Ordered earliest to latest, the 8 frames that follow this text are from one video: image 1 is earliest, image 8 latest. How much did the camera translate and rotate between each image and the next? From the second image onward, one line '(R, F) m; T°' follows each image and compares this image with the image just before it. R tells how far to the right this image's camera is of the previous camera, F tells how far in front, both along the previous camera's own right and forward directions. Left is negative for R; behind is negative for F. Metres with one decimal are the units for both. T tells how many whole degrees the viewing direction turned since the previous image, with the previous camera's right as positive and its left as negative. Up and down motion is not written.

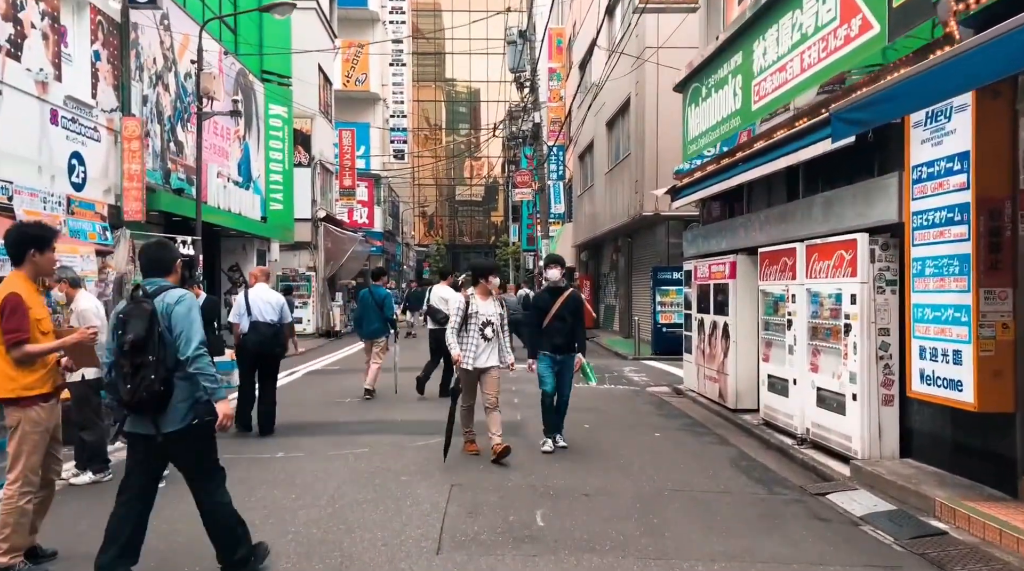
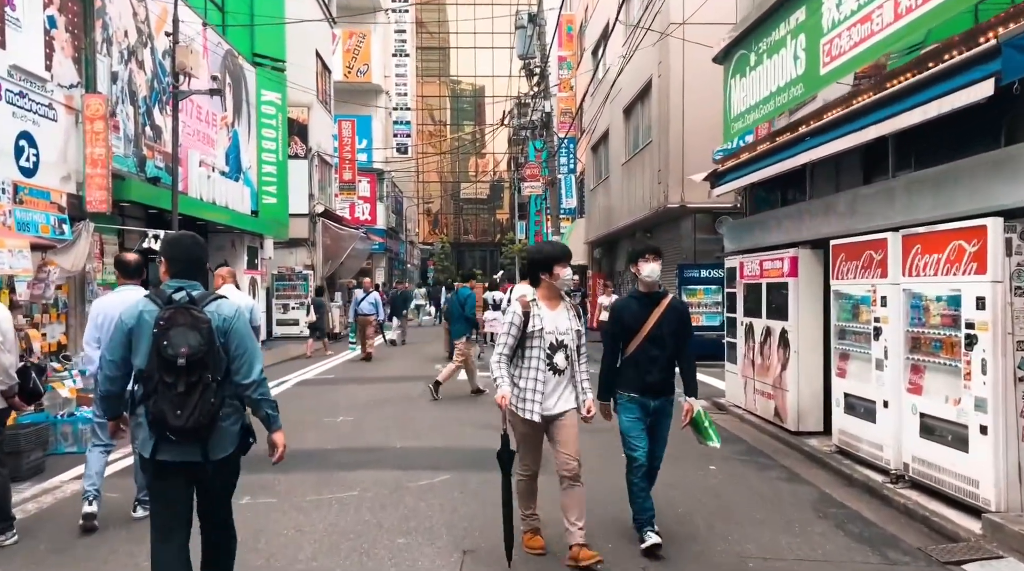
(-0.2, +1.6) m; 0°
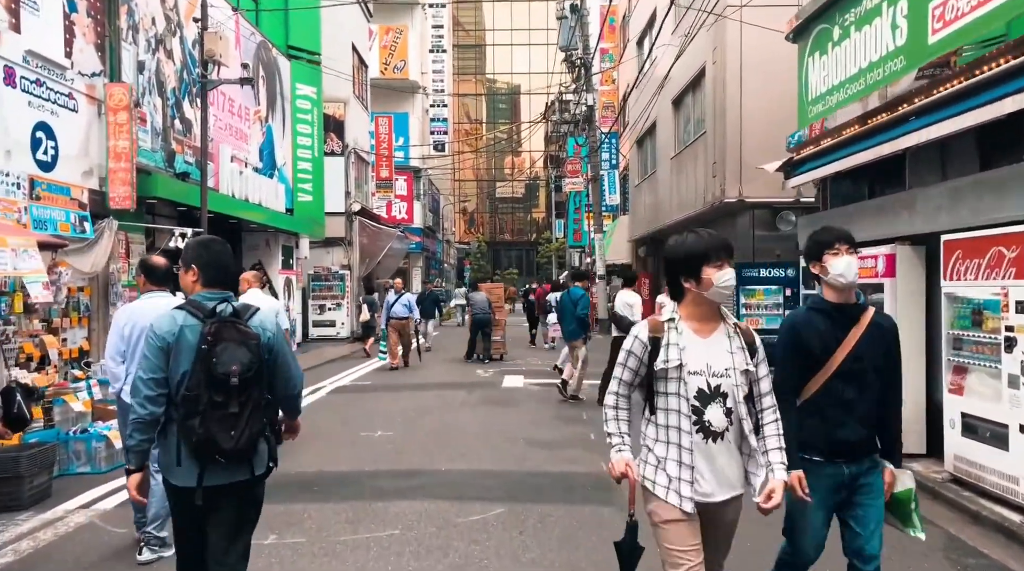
(-0.2, +0.9) m; -2°
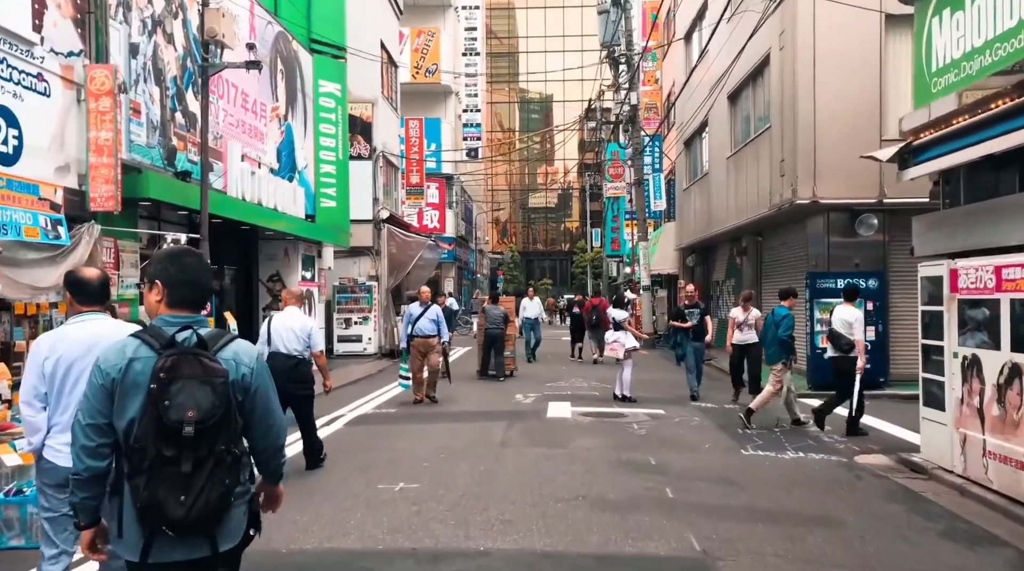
(-0.2, +1.8) m; -2°
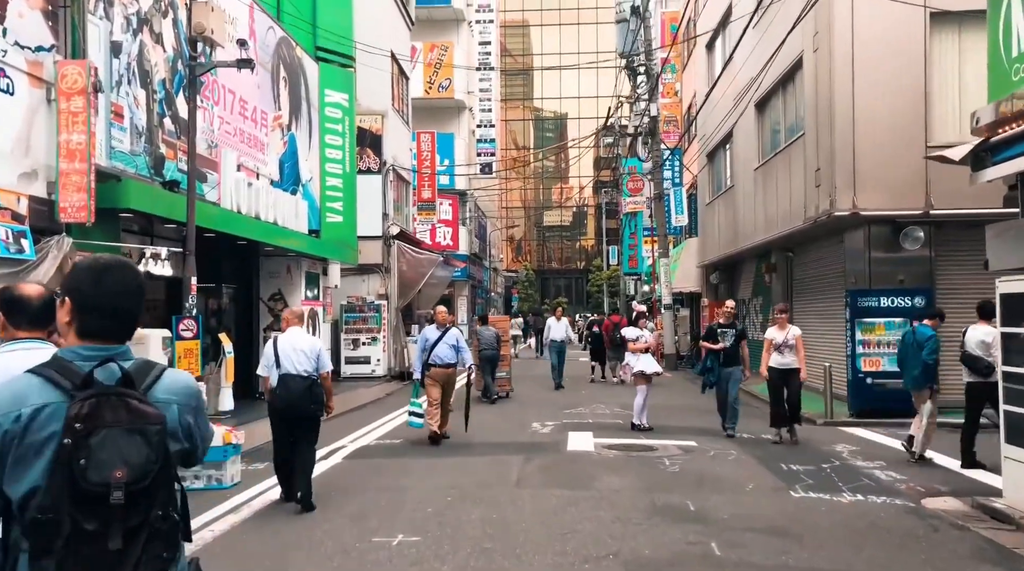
(0.0, +1.0) m; -1°
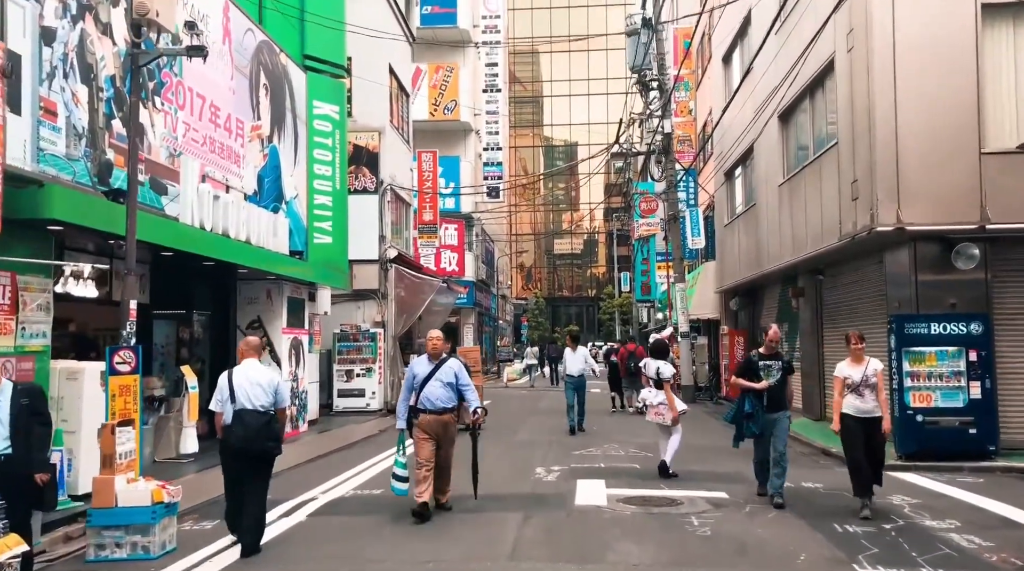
(+0.1, +1.5) m; -1°
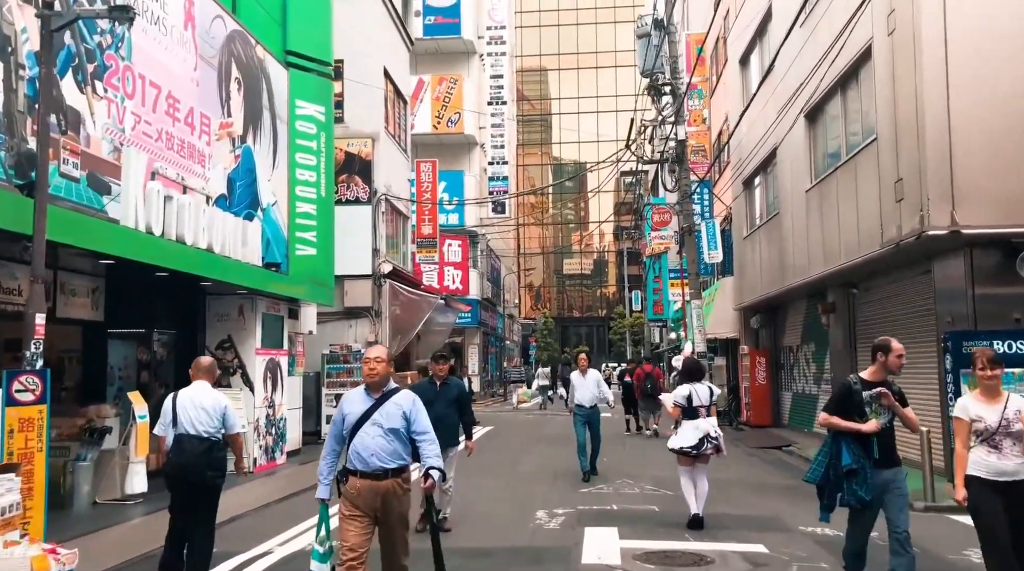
(+0.2, +1.5) m; -1°
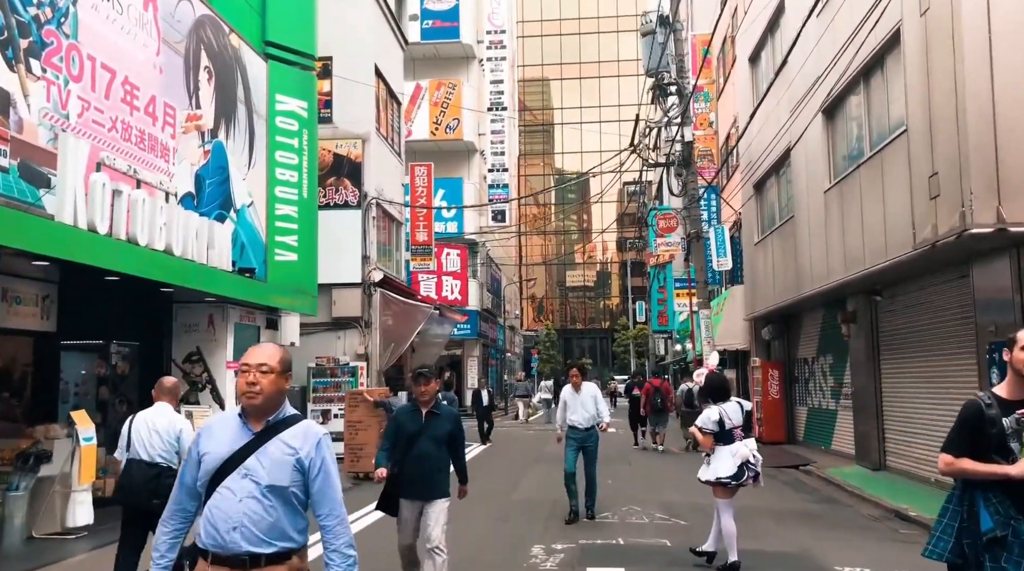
(+0.1, +1.1) m; 0°
